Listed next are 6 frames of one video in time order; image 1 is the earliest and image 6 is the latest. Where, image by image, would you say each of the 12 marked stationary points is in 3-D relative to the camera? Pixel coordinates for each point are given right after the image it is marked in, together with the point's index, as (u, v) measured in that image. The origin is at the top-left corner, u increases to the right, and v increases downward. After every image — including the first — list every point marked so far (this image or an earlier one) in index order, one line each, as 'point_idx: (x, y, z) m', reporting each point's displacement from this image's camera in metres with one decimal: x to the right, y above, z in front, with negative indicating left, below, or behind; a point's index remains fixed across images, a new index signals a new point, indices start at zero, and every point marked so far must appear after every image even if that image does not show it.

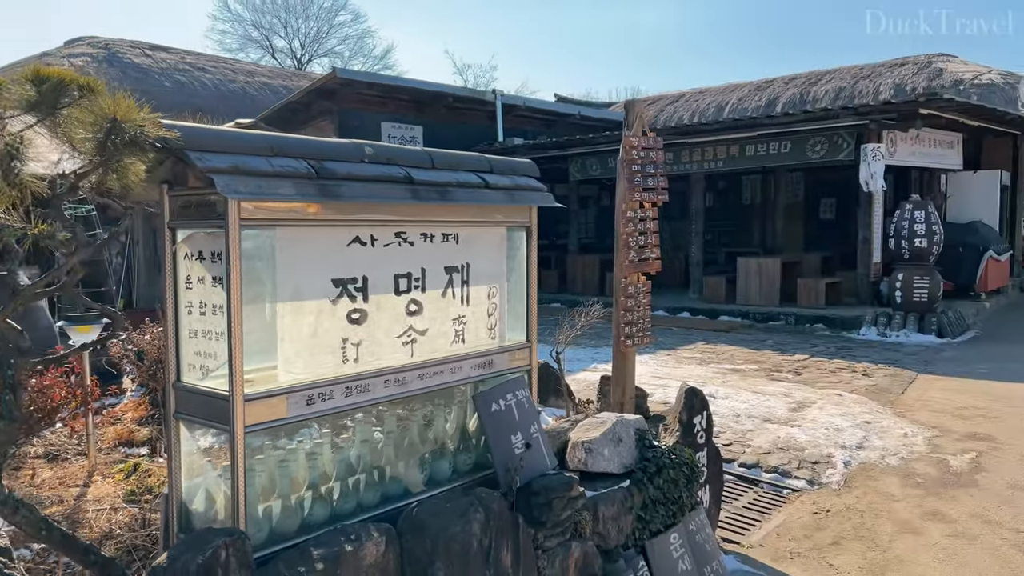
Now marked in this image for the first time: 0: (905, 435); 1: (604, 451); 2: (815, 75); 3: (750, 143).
0: (+2.4, -0.9, +4.8) m
1: (+0.3, -0.6, +2.8) m
2: (+5.7, +4.0, +14.7) m
3: (+3.2, +1.9, +10.5) m
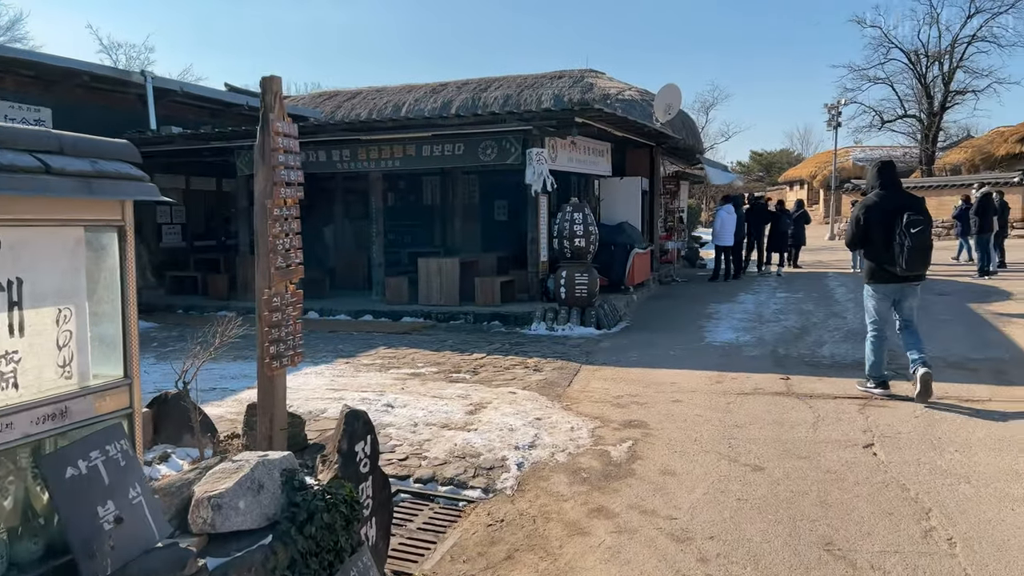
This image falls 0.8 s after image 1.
0: (+0.4, -0.9, +4.9) m
1: (-0.8, -0.6, +2.3) m
2: (-0.5, +4.0, +15.3) m
3: (-1.2, +1.9, +10.5) m
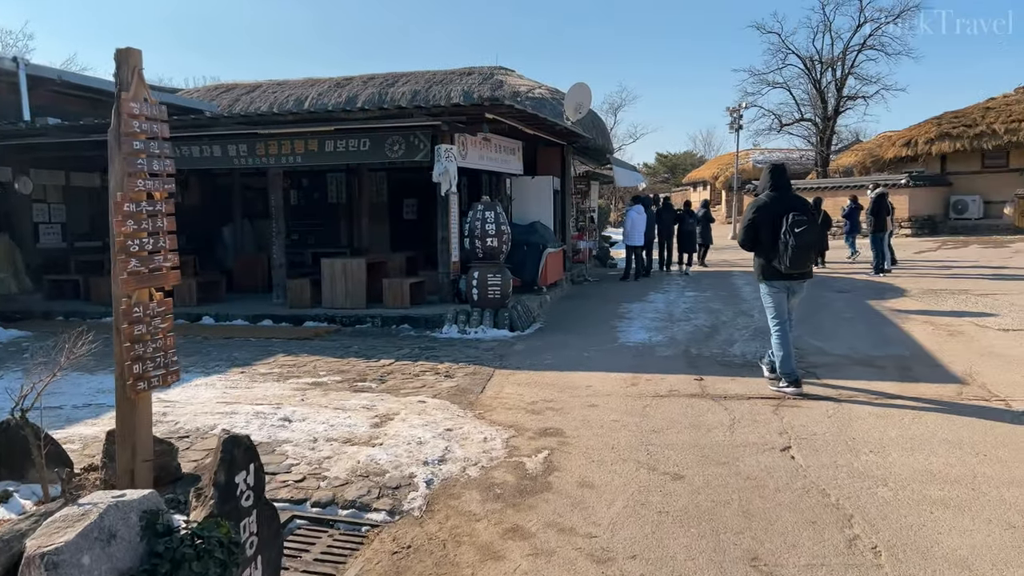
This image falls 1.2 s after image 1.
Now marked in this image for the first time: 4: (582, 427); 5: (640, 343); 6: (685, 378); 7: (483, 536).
0: (-0.2, -0.9, +4.6) m
1: (-1.0, -0.6, +1.9) m
2: (-2.3, +4.0, +14.8) m
3: (-2.3, +1.9, +10.0) m
4: (+0.4, -0.9, +4.8) m
5: (+1.3, -0.6, +7.8) m
6: (+1.4, -0.7, +6.1) m
7: (-0.1, -1.1, +3.4) m
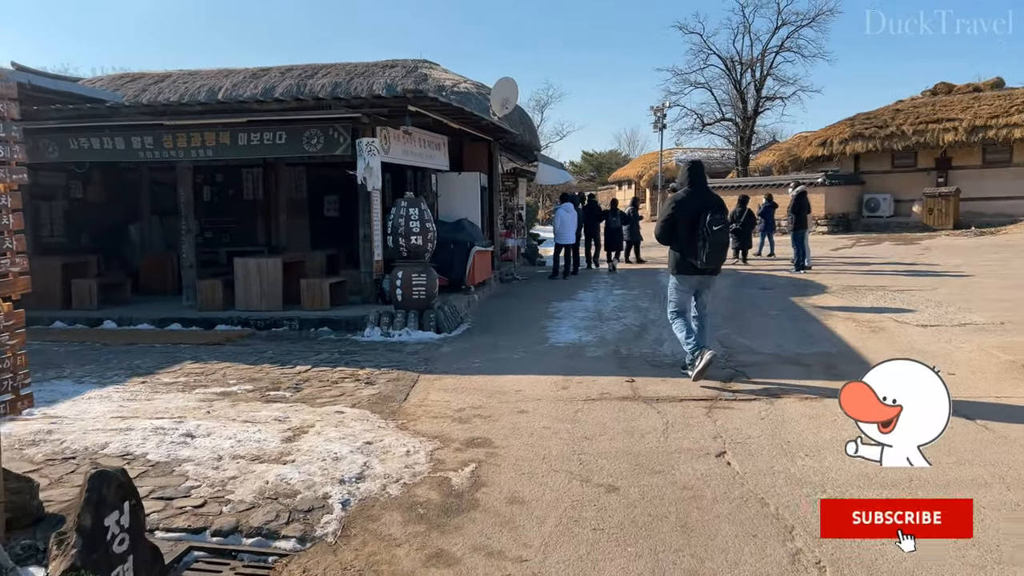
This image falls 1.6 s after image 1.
0: (-0.6, -0.9, +4.3) m
1: (-1.2, -0.7, +1.5) m
2: (-3.7, +4.0, +14.3) m
3: (-3.3, +1.9, +9.4) m
4: (0.0, -0.9, +4.6) m
5: (+0.6, -0.5, +7.6) m
6: (+0.8, -0.7, +5.9) m
7: (-0.4, -1.1, +3.1) m
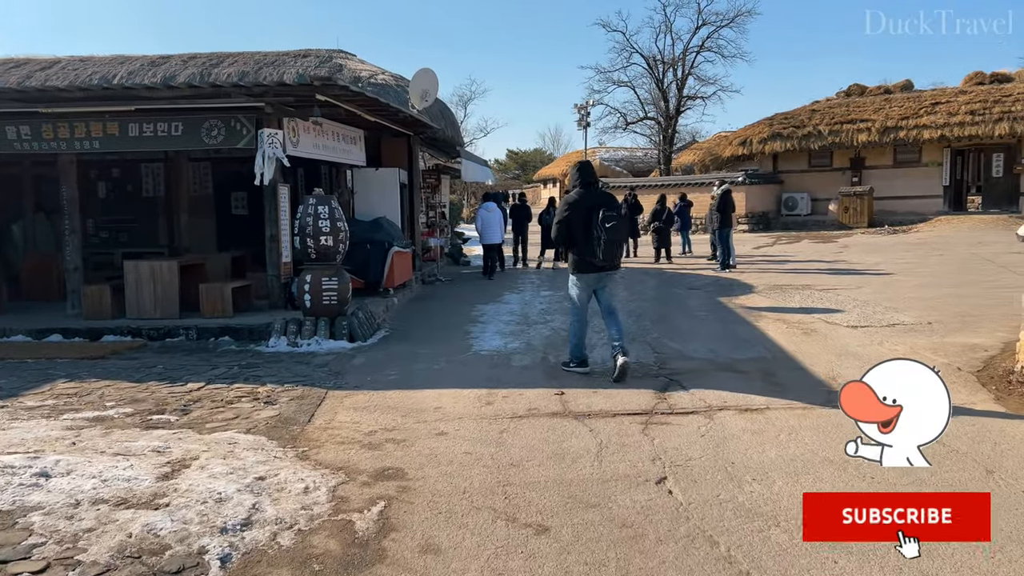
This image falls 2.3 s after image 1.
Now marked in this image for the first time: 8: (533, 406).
0: (-1.0, -1.0, +3.7) m
1: (-1.3, -0.7, +0.9) m
2: (-5.0, +4.0, +13.3) m
3: (-4.2, +1.8, +8.6) m
4: (-0.4, -0.9, +4.1) m
5: (-0.2, -0.6, +7.1) m
6: (+0.2, -0.7, +5.5) m
7: (-0.7, -1.2, +2.5) m
8: (+0.1, -0.8, +5.1) m
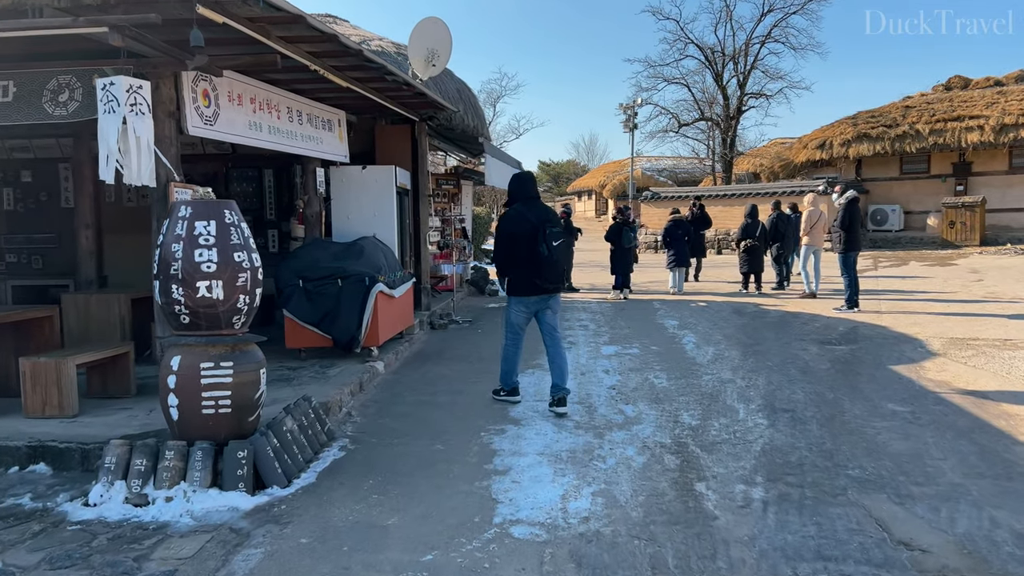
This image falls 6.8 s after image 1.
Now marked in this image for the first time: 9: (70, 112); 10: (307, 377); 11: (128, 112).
0: (-0.8, -1.4, +0.1) m
1: (-1.3, -1.1, -2.8) m
2: (-4.5, +3.4, +9.9) m
3: (-3.8, +1.4, +5.1) m
4: (-0.3, -1.3, +0.4) m
5: (+0.1, -1.0, +3.4) m
6: (+0.5, -1.2, +1.8) m
7: (-0.6, -1.5, -1.1) m
8: (+0.4, -1.2, +1.4) m
9: (-2.9, +1.1, +5.0) m
10: (-1.5, -0.6, +5.8) m
11: (-2.2, +1.0, +4.8) m
